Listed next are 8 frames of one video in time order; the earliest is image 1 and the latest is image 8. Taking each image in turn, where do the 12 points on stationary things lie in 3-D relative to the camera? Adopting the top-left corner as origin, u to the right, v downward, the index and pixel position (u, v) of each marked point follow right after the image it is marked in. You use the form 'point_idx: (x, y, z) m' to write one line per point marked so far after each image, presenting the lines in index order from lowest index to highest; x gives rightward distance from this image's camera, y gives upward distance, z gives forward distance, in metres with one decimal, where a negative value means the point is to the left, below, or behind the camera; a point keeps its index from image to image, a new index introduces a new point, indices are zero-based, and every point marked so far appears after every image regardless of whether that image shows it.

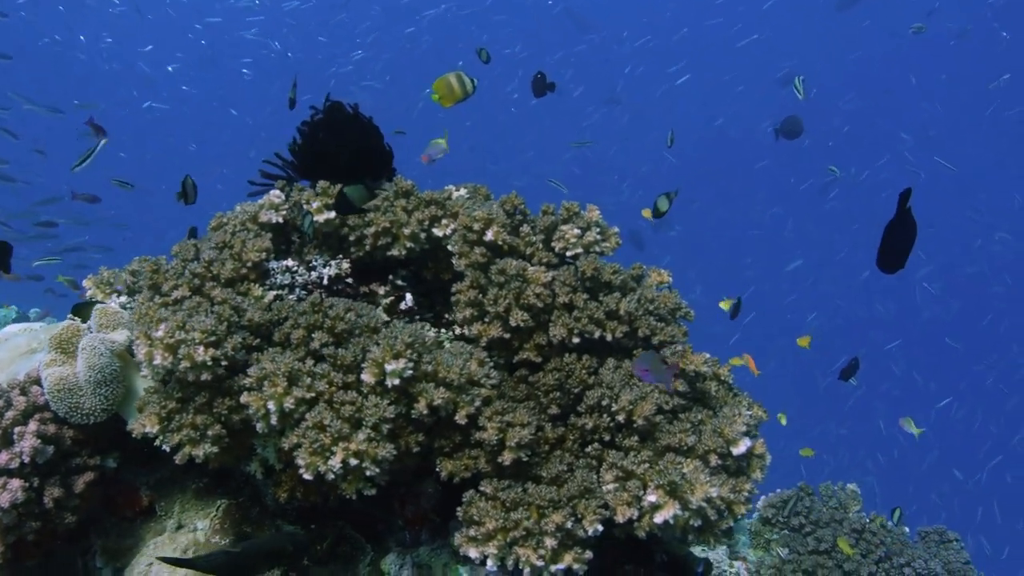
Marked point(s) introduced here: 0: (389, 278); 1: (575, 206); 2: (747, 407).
0: (-0.7, +0.1, +5.0) m
1: (+0.3, +0.4, +4.7) m
2: (+1.1, -0.6, +4.5) m
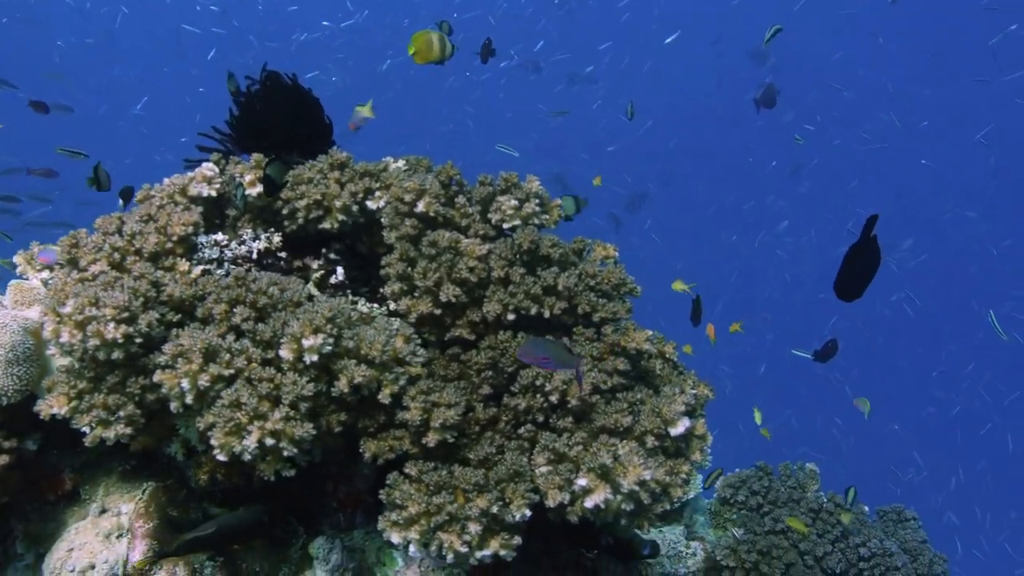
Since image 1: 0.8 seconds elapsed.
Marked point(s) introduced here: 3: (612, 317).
0: (-1.0, +0.2, +4.8) m
1: (0.0, +0.5, +4.5) m
2: (+0.8, -0.5, +4.4) m
3: (+0.4, -0.1, +4.2) m
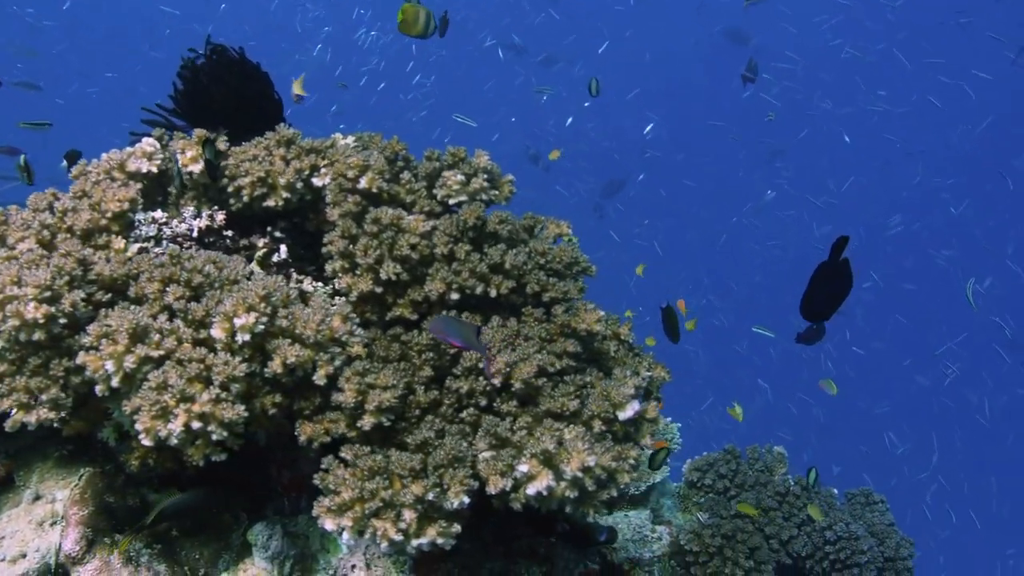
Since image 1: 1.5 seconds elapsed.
0: (-1.2, +0.3, +4.6) m
1: (-0.3, +0.6, +4.4) m
2: (+0.6, -0.4, +4.3) m
3: (+0.2, 0.0, +4.1) m
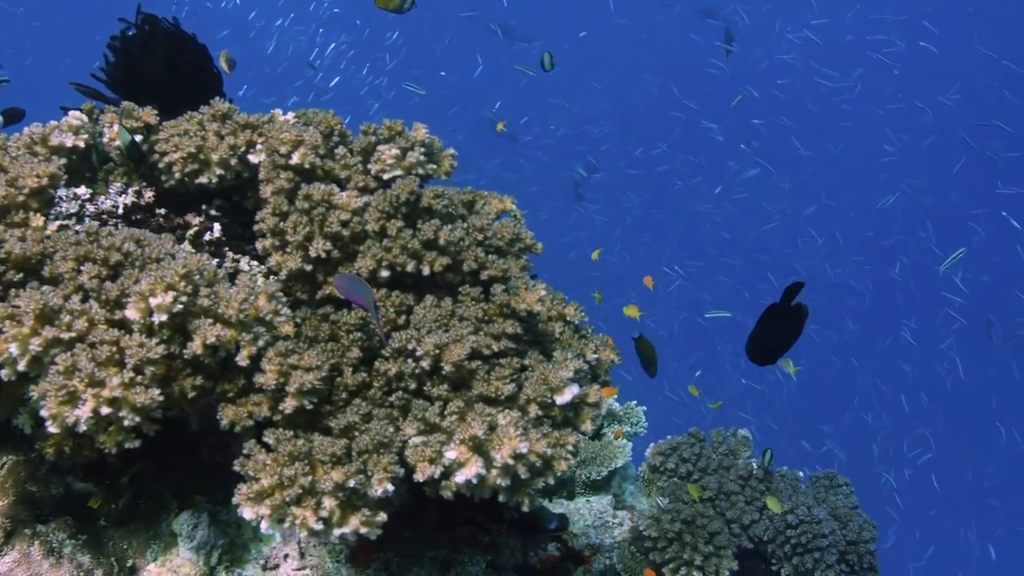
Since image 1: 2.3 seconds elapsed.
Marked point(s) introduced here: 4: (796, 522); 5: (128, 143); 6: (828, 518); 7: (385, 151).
0: (-1.5, +0.4, +4.4) m
1: (-0.5, +0.7, +4.2) m
2: (+0.3, -0.3, +4.1) m
3: (-0.1, +0.1, +3.9) m
4: (+1.9, -1.6, +6.4) m
5: (-1.7, +0.7, +4.3) m
6: (+2.2, -1.6, +6.7) m
7: (-0.6, +0.6, +4.1) m
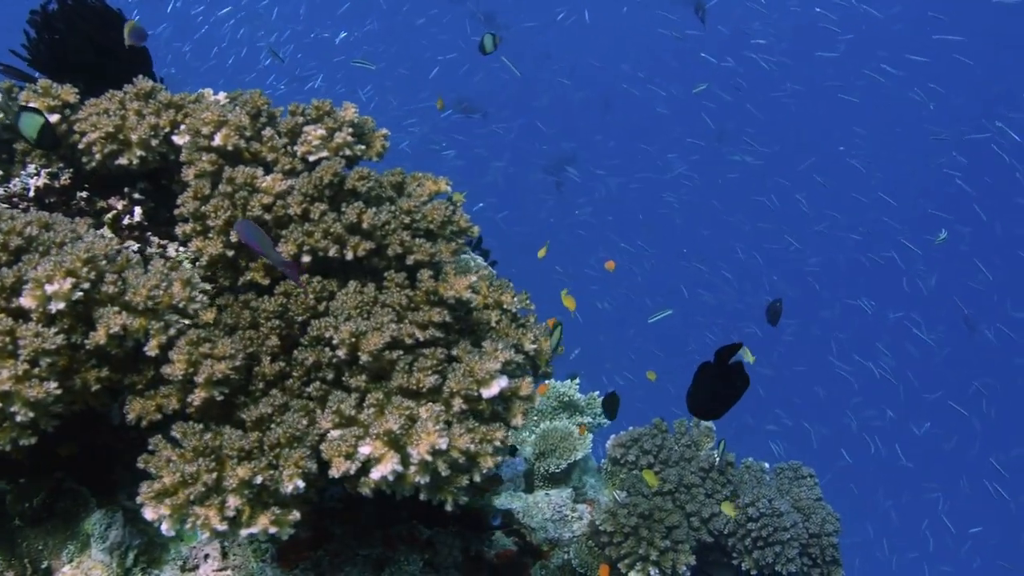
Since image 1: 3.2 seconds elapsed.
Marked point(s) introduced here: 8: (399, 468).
0: (-1.7, +0.4, +4.2) m
1: (-0.8, +0.8, +4.0) m
2: (+0.1, -0.2, +3.9) m
3: (-0.3, +0.1, +3.7) m
4: (+1.6, -1.5, +6.3) m
5: (-2.0, +0.7, +4.1) m
6: (+1.9, -1.5, +6.5) m
7: (-0.8, +0.6, +3.9) m
8: (-0.4, -0.6, +3.0) m
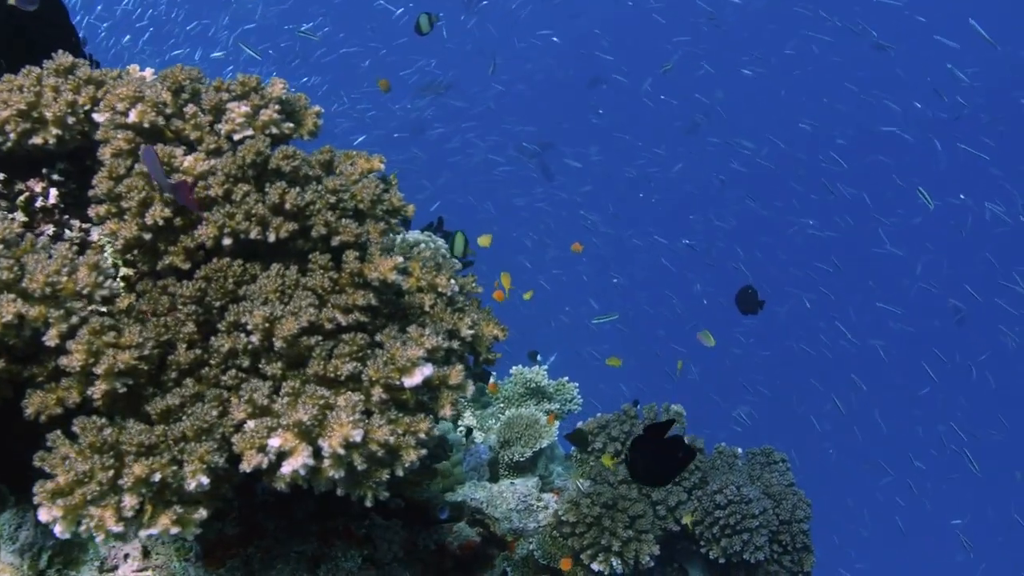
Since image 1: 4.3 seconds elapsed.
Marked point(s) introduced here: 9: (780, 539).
0: (-2.0, +0.5, +4.0) m
1: (-1.1, +0.8, +3.8) m
2: (-0.2, -0.1, +3.7) m
3: (-0.6, +0.2, +3.5) m
4: (+1.4, -1.4, +6.1) m
5: (-2.3, +0.8, +3.8) m
6: (+1.7, -1.4, +6.4) m
7: (-1.1, +0.7, +3.7) m
8: (-0.6, -0.5, +2.8) m
9: (+1.8, -1.7, +6.3) m
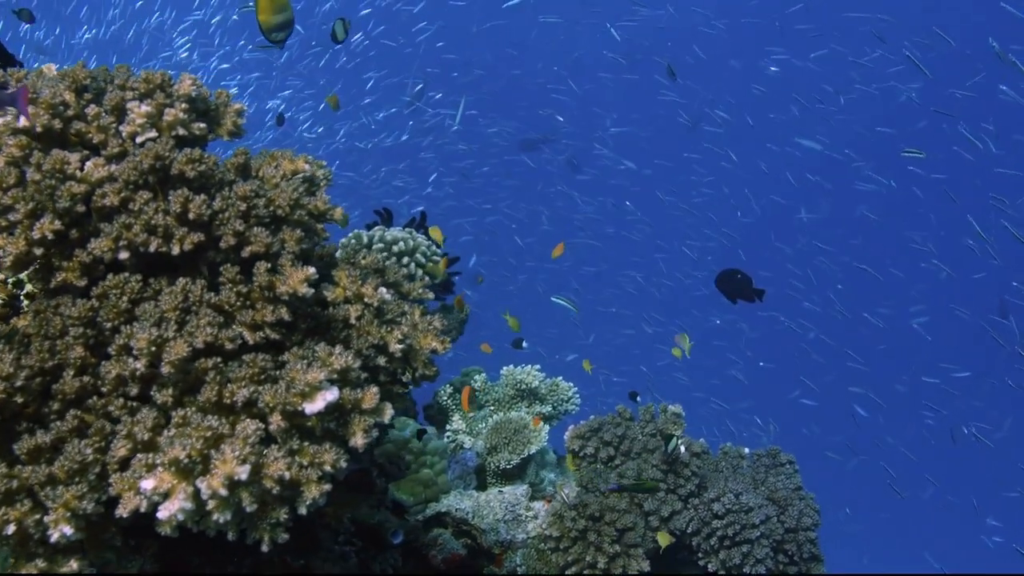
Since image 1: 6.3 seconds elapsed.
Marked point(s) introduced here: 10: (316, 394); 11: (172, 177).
0: (-2.2, +0.4, +3.7) m
1: (-1.3, +0.8, +3.5) m
2: (-0.4, -0.2, +3.4) m
3: (-0.8, +0.1, +3.2) m
4: (+1.3, -1.4, +5.7) m
5: (-2.5, +0.7, +3.6) m
6: (+1.6, -1.4, +5.9) m
7: (-1.3, +0.6, +3.3) m
8: (-0.9, -0.6, +2.5) m
9: (+1.7, -1.6, +5.9) m
10: (-0.6, -0.3, +2.8) m
11: (-1.2, +0.4, +3.3) m
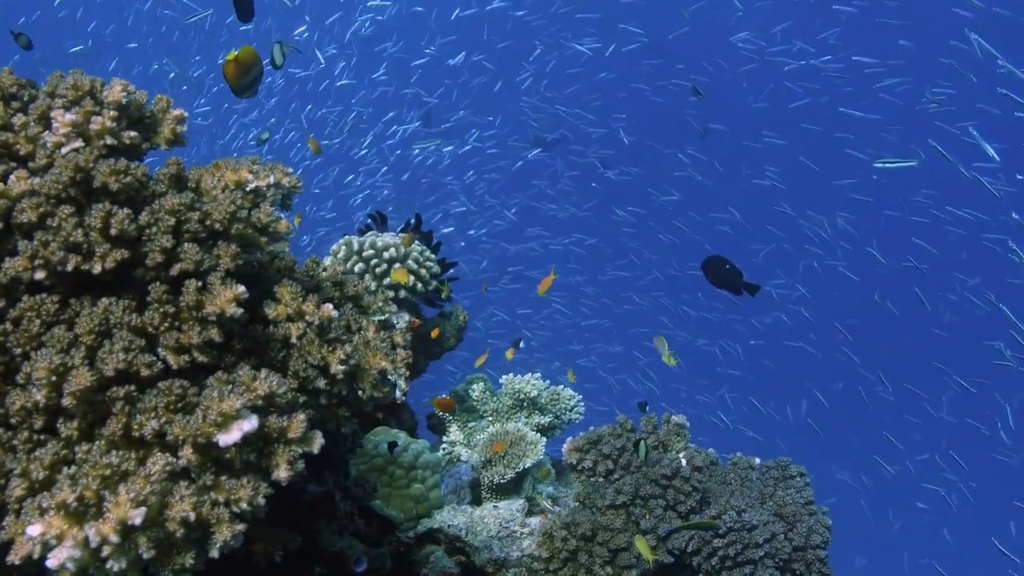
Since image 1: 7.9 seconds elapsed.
0: (-2.4, +0.3, +3.6) m
1: (-1.5, +0.7, +3.3) m
2: (-0.6, -0.2, +3.1) m
3: (-1.0, +0.1, +3.0) m
4: (+1.2, -1.4, +5.4) m
5: (-2.7, +0.6, +3.4) m
6: (+1.5, -1.4, +5.6) m
7: (-1.5, +0.6, +3.1) m
8: (-1.0, -0.6, +2.3) m
9: (+1.6, -1.6, +5.5) m
10: (-0.8, -0.4, +2.6) m
11: (-1.3, +0.3, +3.0) m
